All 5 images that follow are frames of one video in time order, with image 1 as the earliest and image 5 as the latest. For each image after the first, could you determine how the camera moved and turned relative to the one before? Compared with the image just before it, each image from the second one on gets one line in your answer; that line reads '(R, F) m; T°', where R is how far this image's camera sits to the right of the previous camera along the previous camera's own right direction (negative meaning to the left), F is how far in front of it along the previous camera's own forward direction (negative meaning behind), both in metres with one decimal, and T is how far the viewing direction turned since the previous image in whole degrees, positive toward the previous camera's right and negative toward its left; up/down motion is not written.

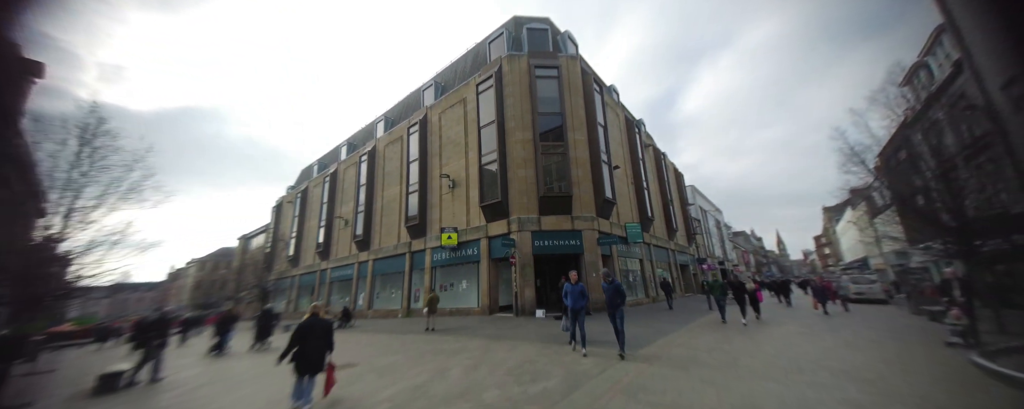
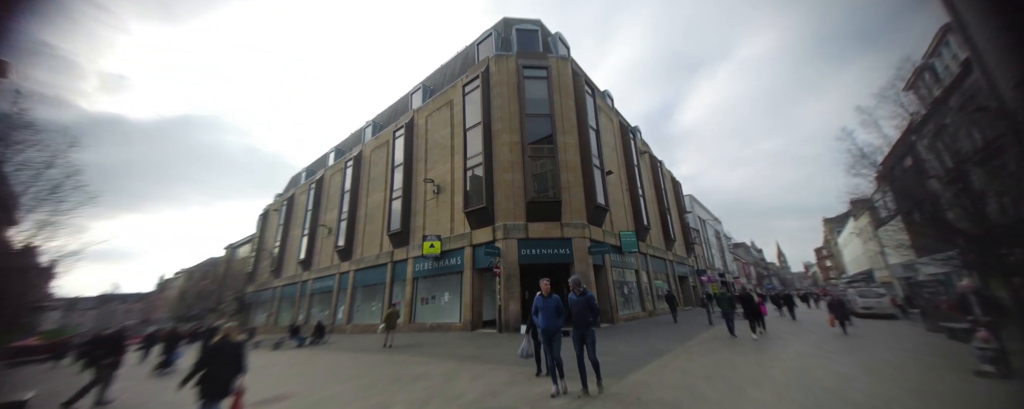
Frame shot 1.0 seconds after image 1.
(+0.5, +0.8) m; 0°
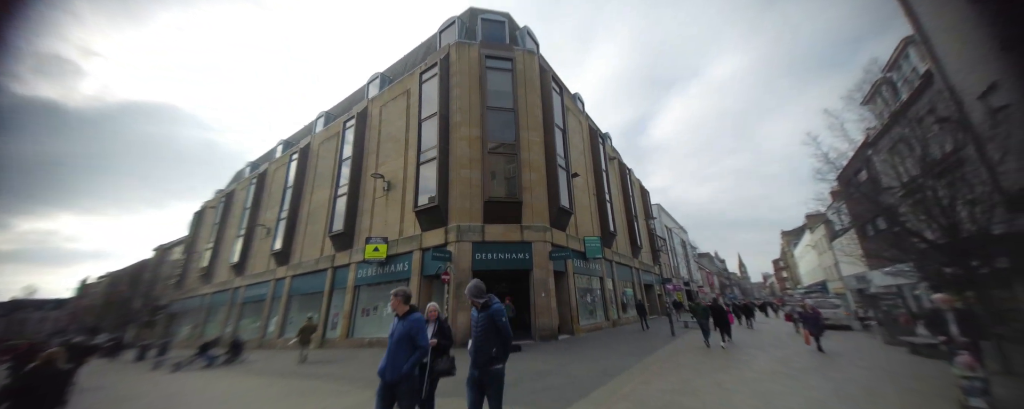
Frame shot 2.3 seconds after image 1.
(+0.7, +1.1) m; +4°
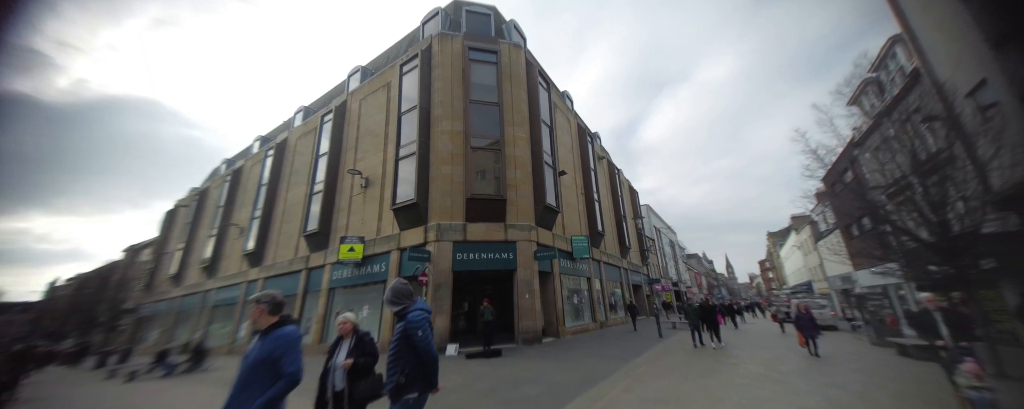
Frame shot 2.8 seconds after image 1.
(+0.3, +0.5) m; +2°
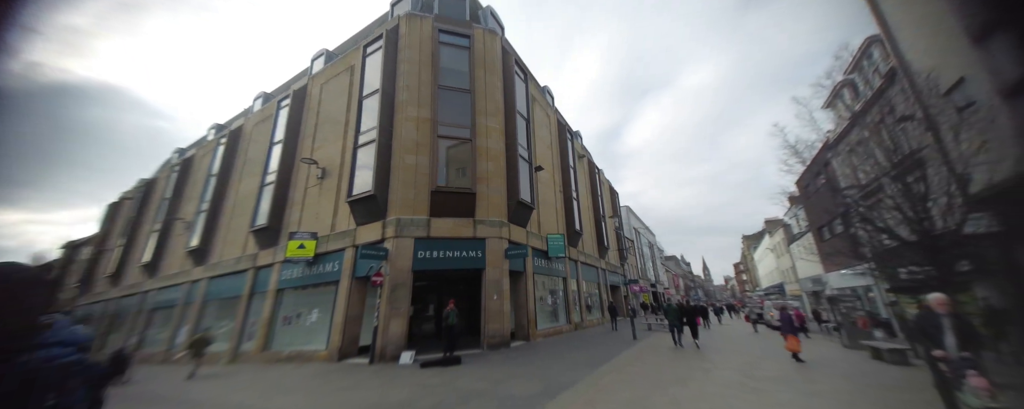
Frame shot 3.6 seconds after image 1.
(+0.4, +0.7) m; +3°
